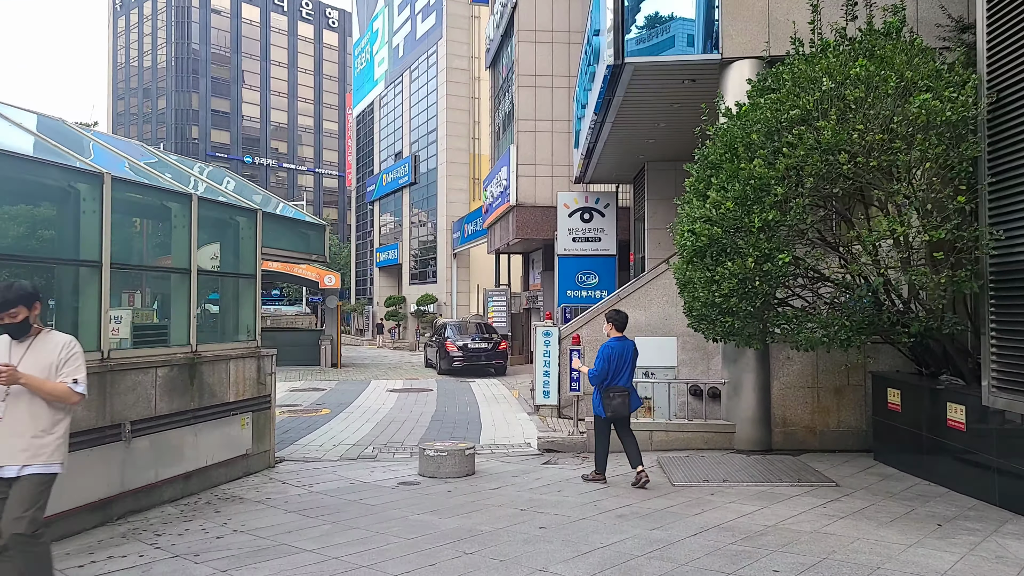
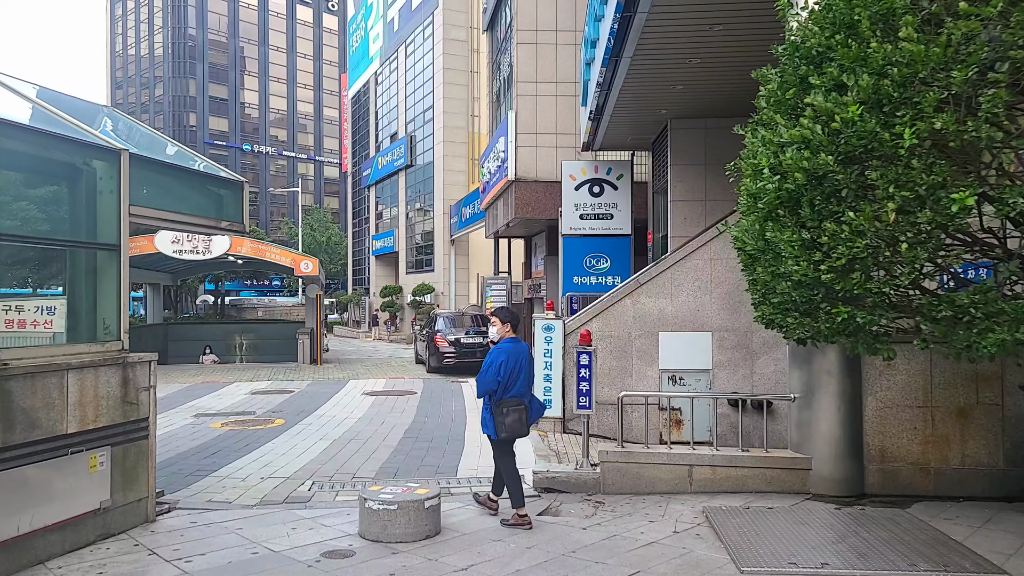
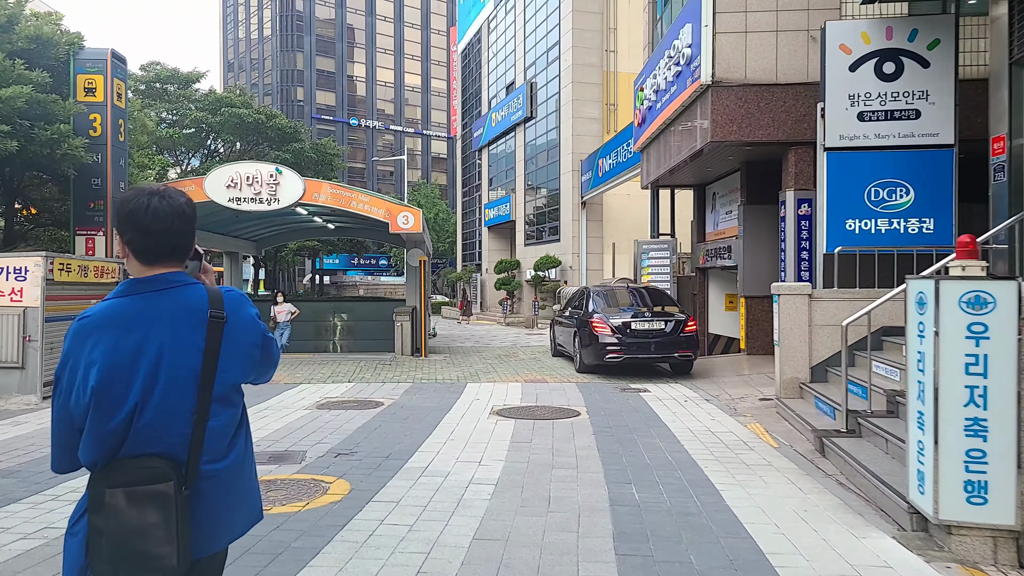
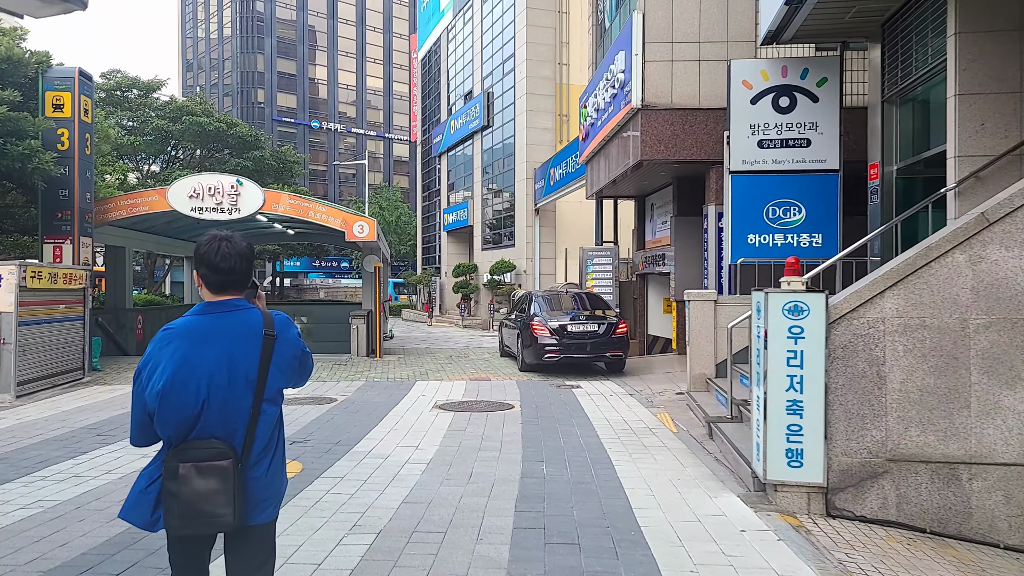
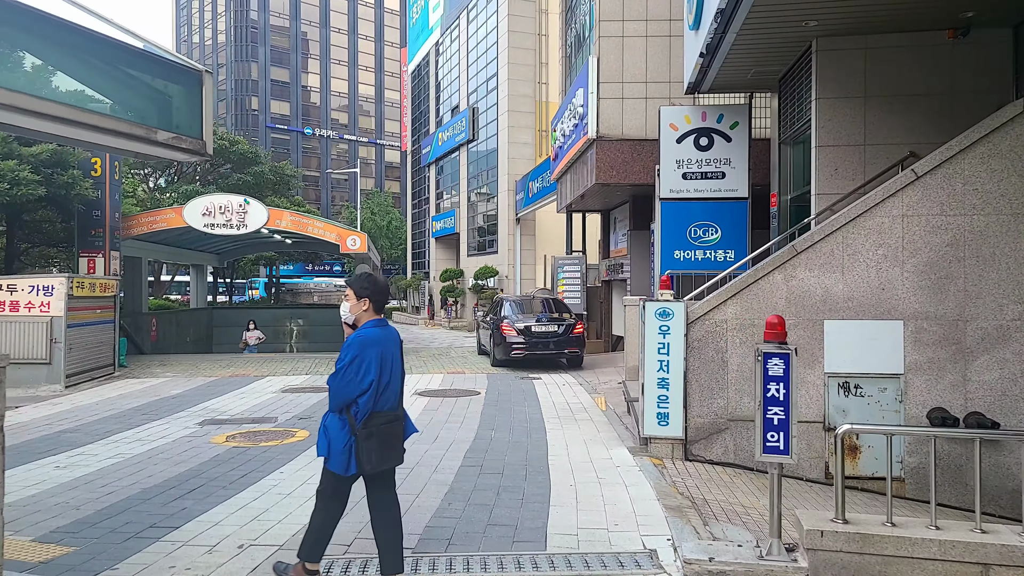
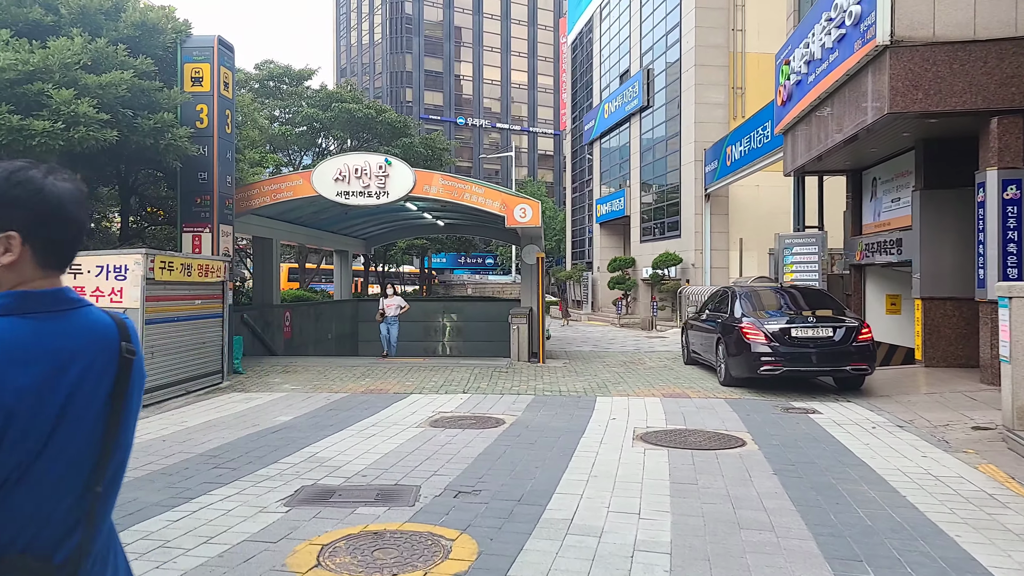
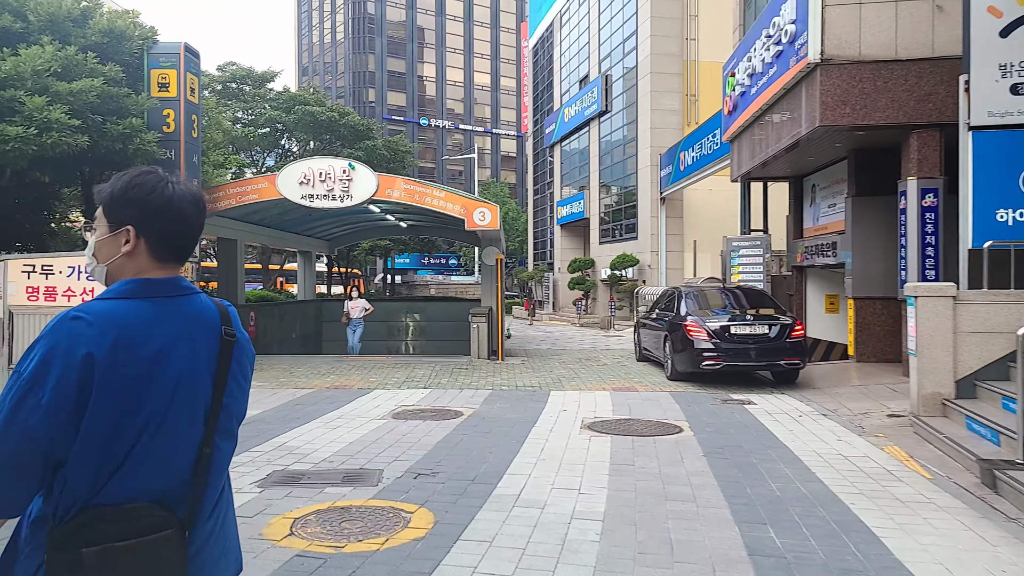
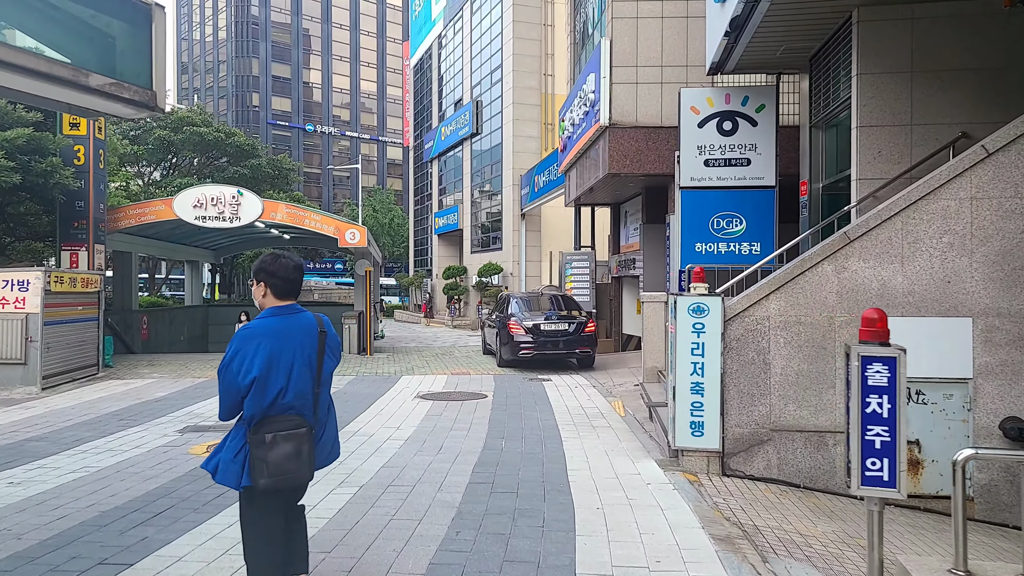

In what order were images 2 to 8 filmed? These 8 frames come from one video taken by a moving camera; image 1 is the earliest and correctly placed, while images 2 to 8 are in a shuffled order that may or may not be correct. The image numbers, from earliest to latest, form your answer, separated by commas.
2, 5, 8, 4, 3, 7, 6
